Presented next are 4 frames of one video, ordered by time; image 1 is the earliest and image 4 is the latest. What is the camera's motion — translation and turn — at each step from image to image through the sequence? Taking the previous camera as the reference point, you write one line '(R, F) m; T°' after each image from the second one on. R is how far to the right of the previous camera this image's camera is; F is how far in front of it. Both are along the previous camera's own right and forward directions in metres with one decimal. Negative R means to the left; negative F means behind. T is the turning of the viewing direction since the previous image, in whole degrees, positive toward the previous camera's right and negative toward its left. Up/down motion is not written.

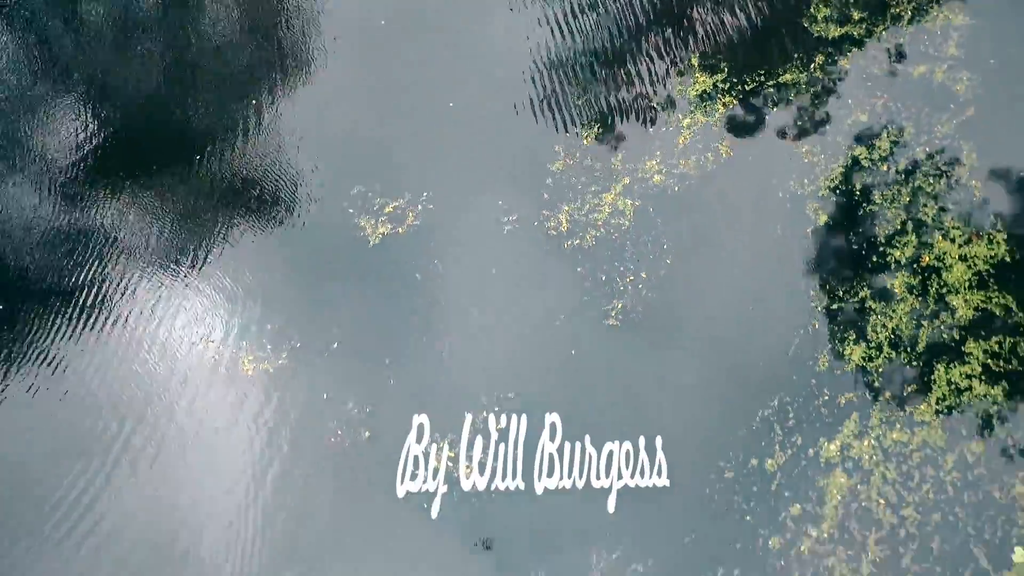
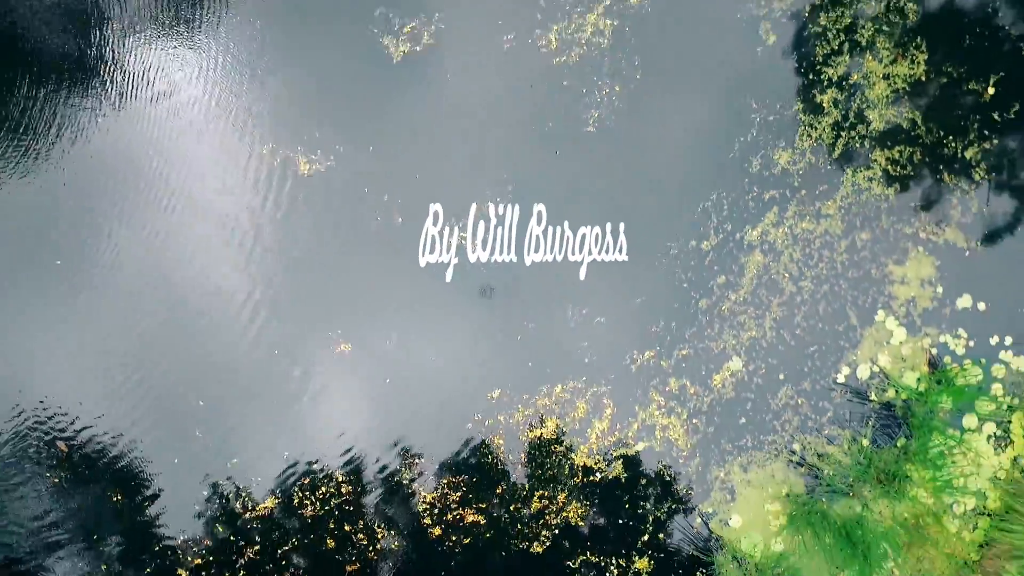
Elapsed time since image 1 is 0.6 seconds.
(-0.4, -1.2) m; +4°
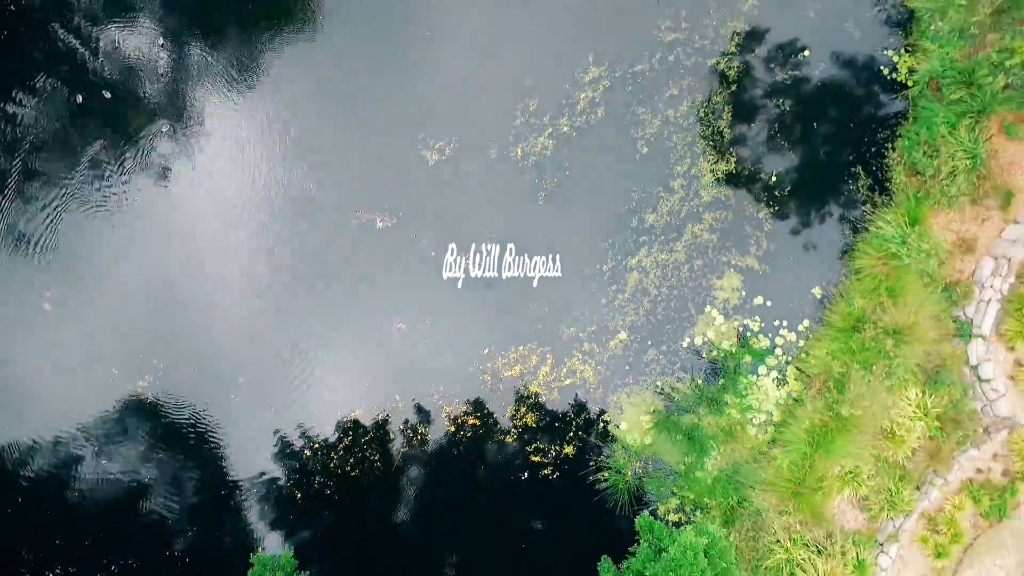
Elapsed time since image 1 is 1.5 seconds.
(+0.2, -5.0) m; 0°
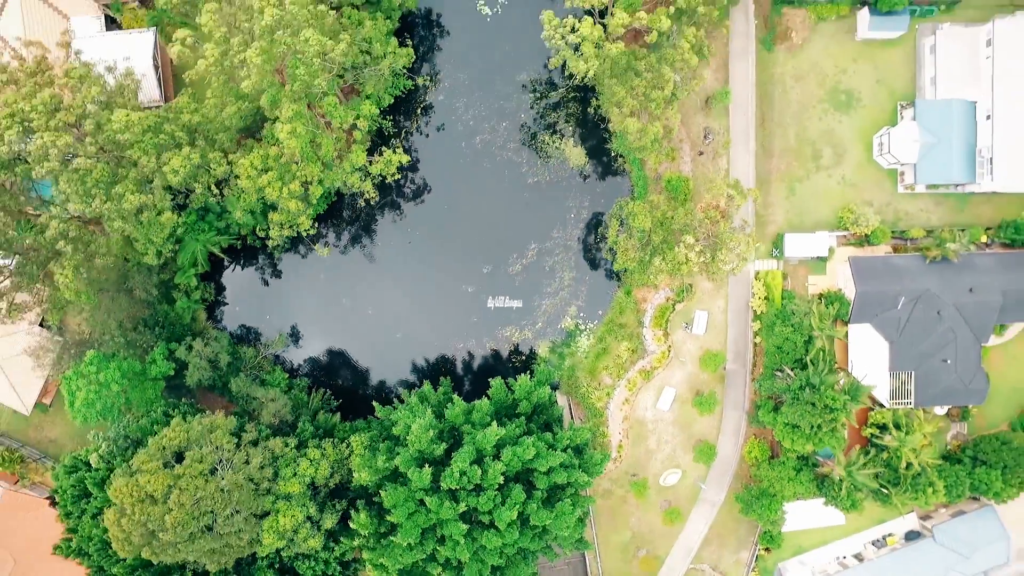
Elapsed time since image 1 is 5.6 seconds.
(+0.3, -27.5) m; 0°
